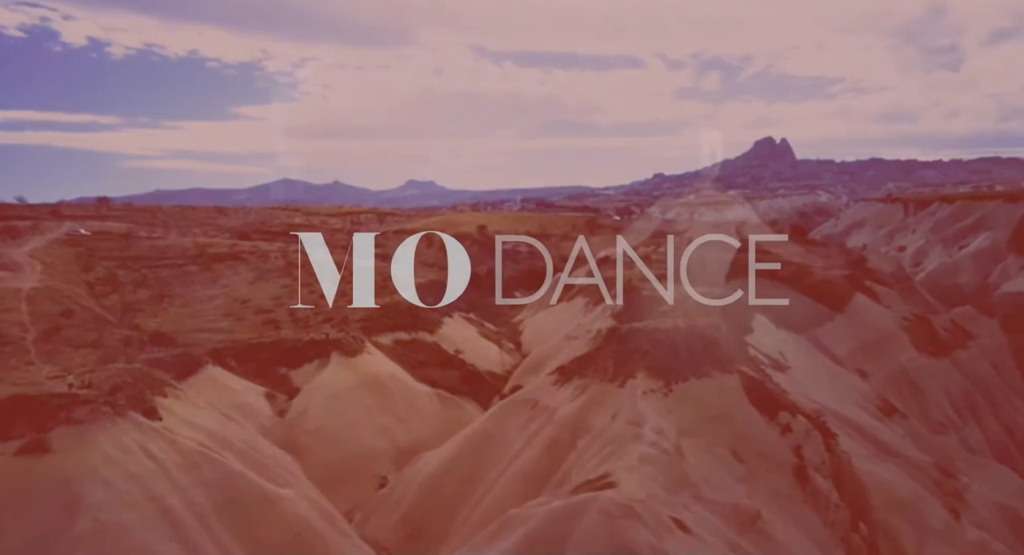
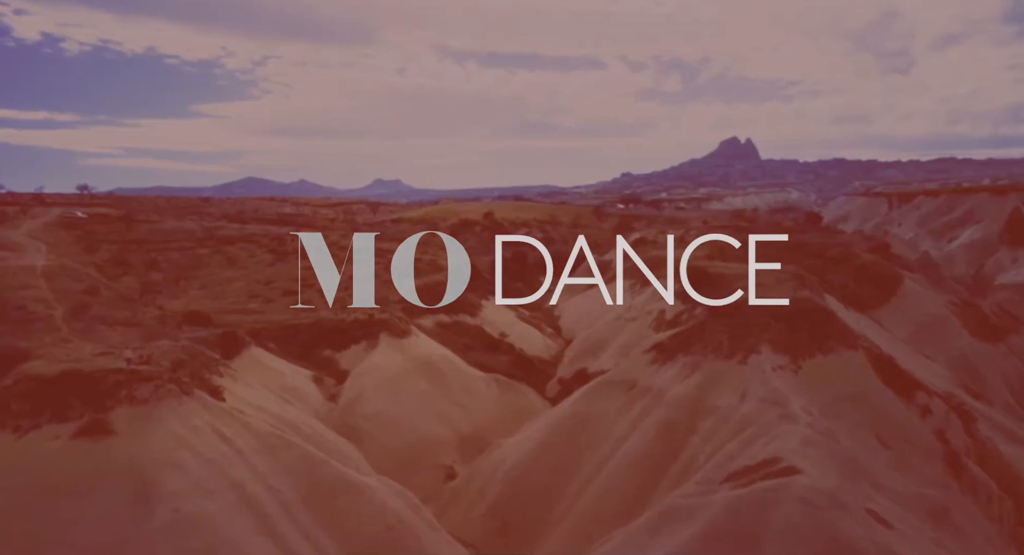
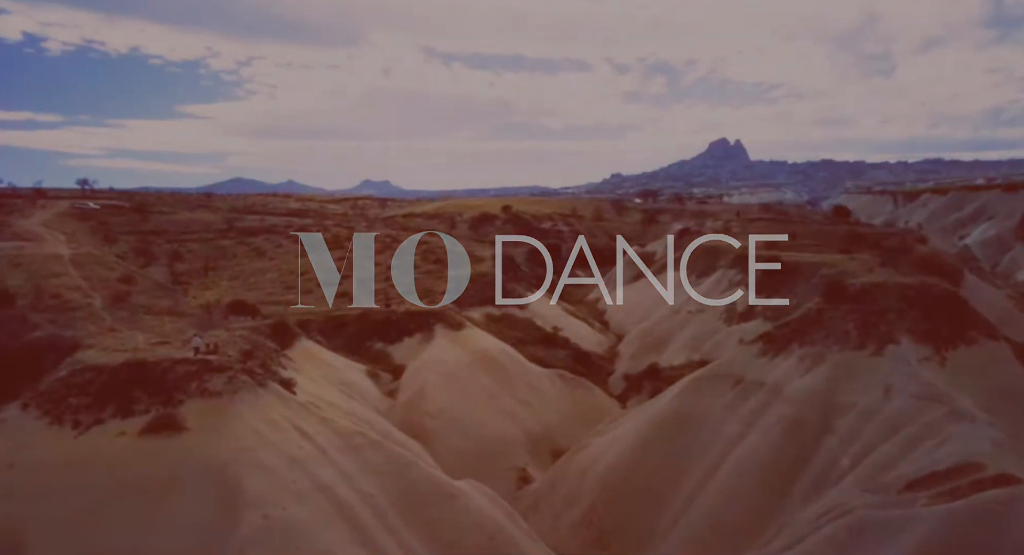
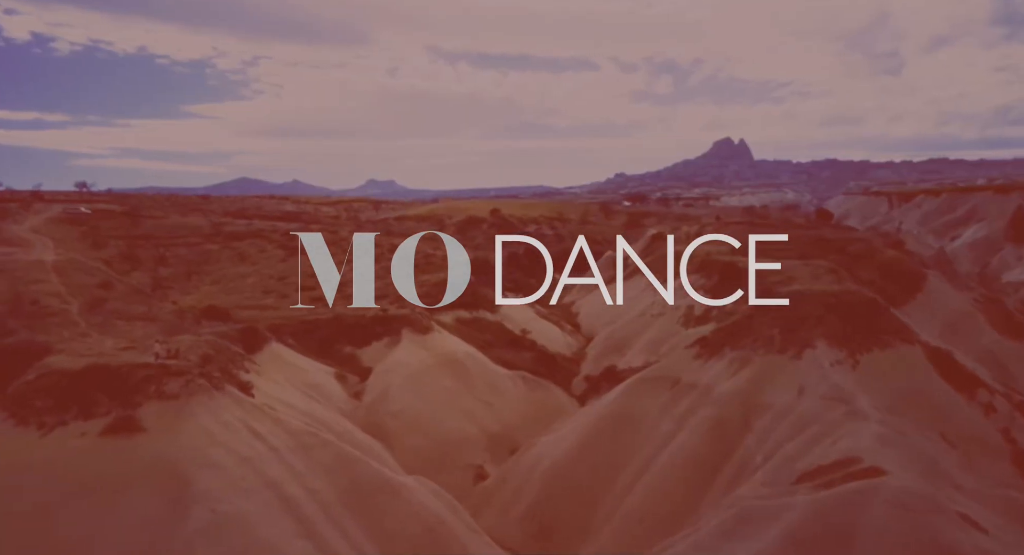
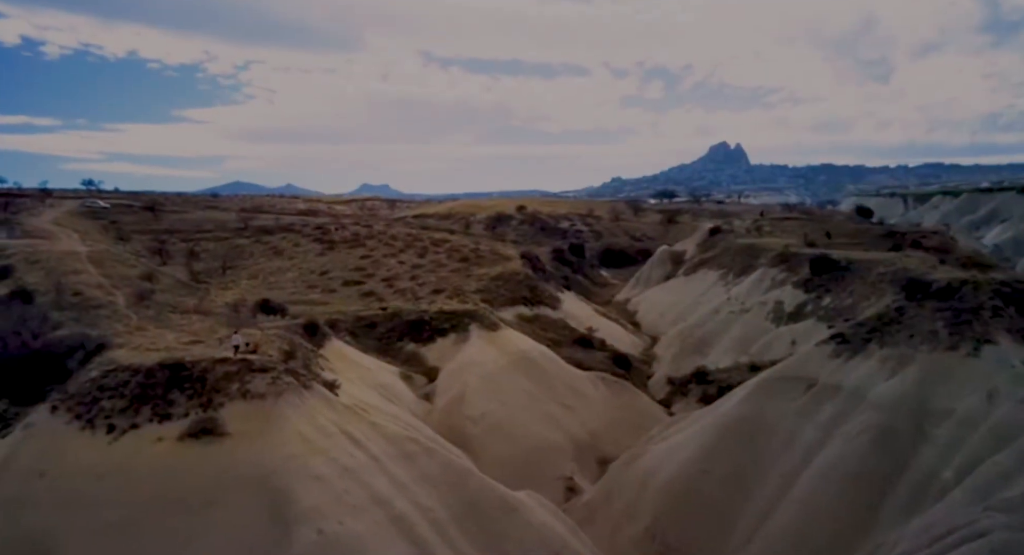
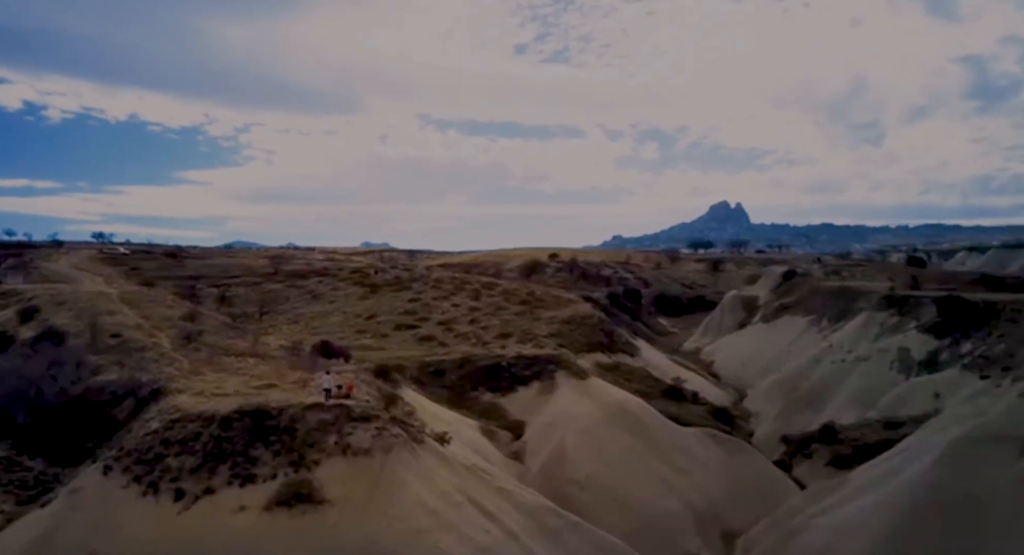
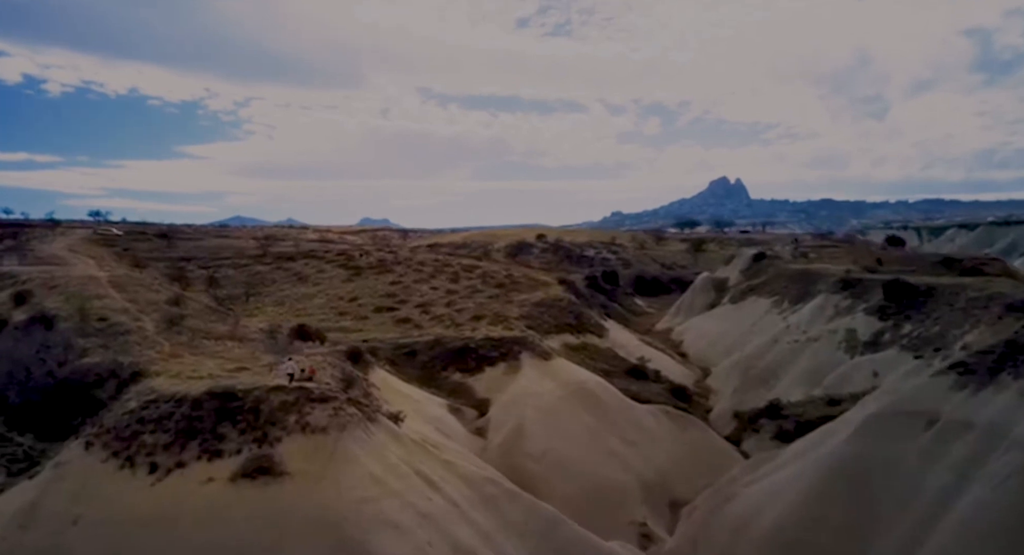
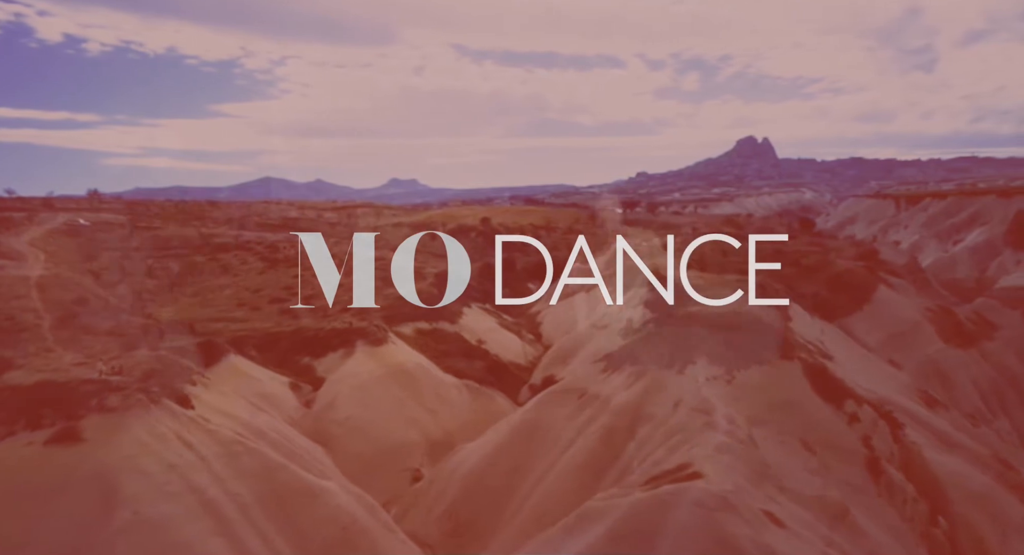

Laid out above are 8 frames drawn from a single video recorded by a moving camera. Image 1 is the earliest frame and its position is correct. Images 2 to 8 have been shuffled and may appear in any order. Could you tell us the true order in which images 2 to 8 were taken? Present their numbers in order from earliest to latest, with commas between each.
8, 2, 4, 3, 5, 7, 6
